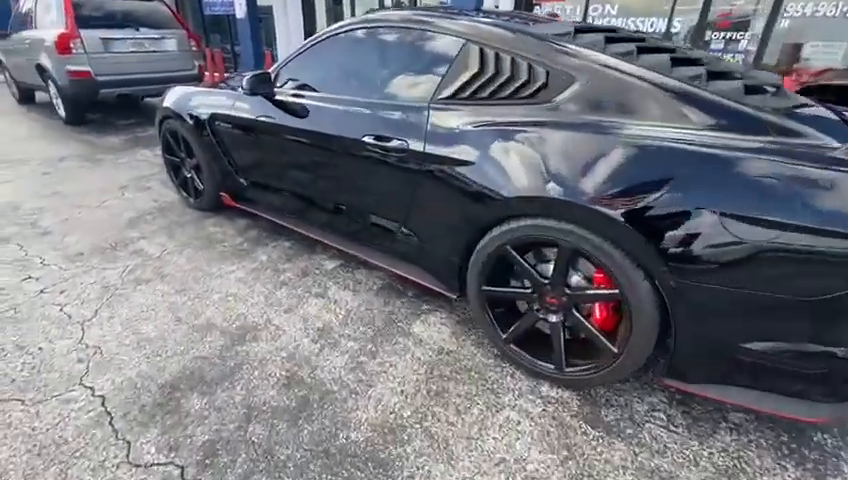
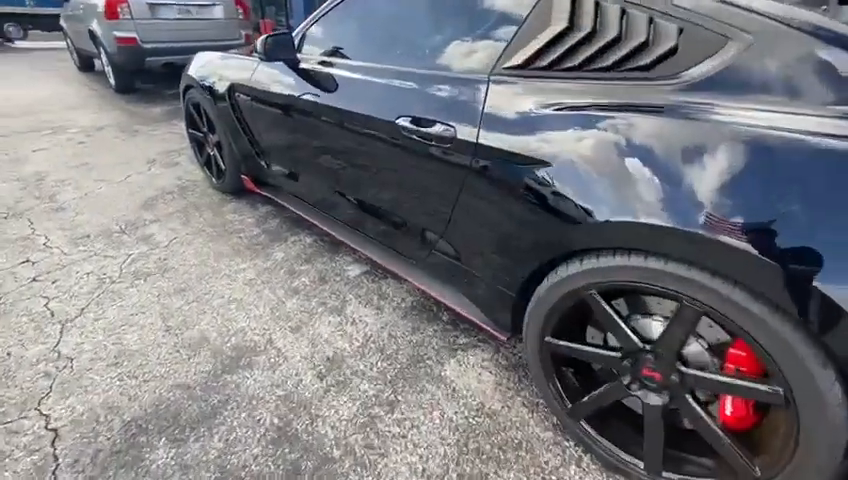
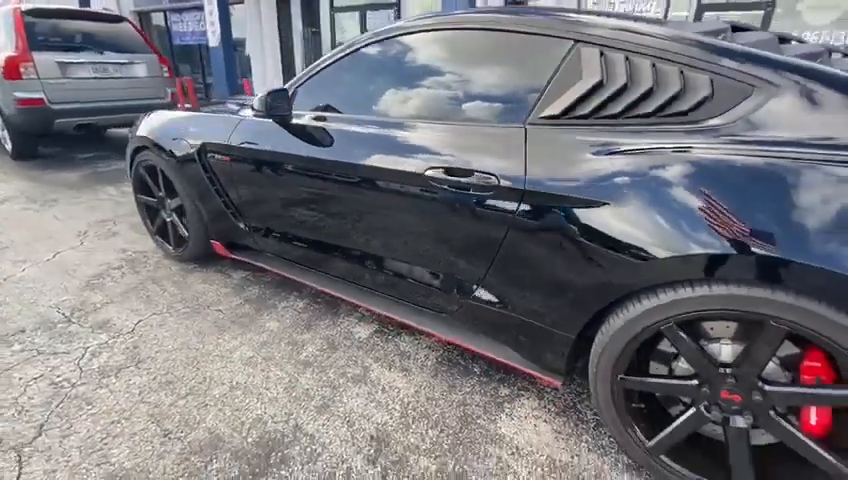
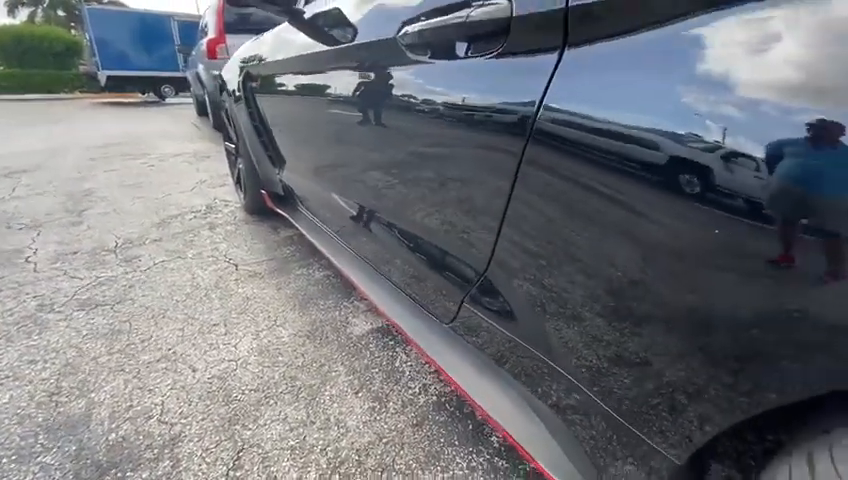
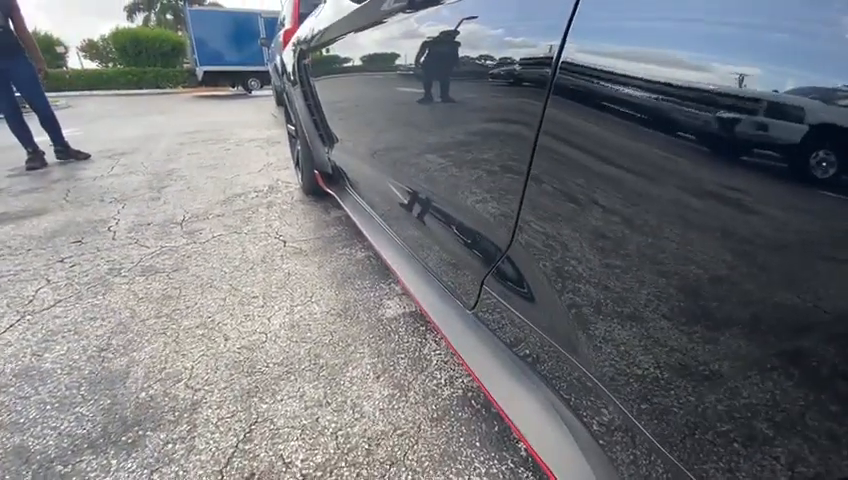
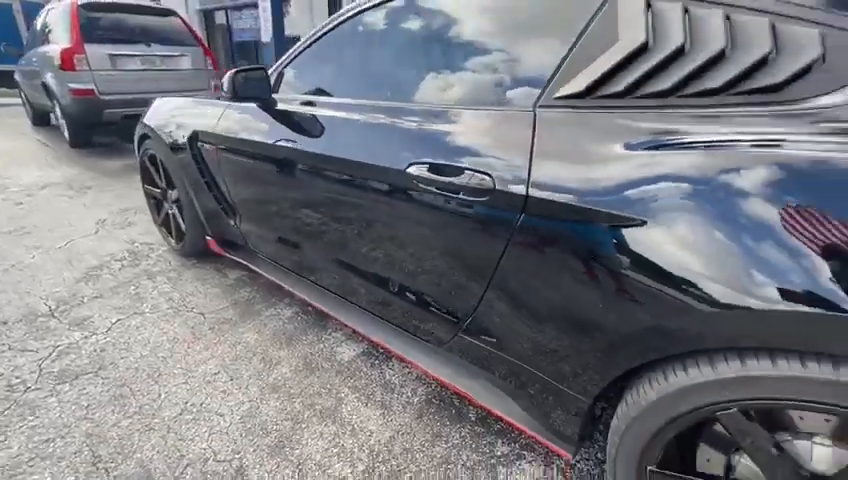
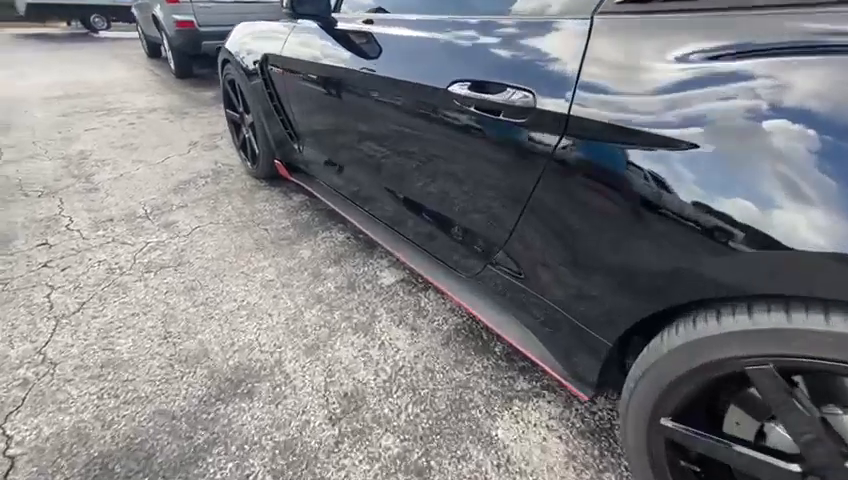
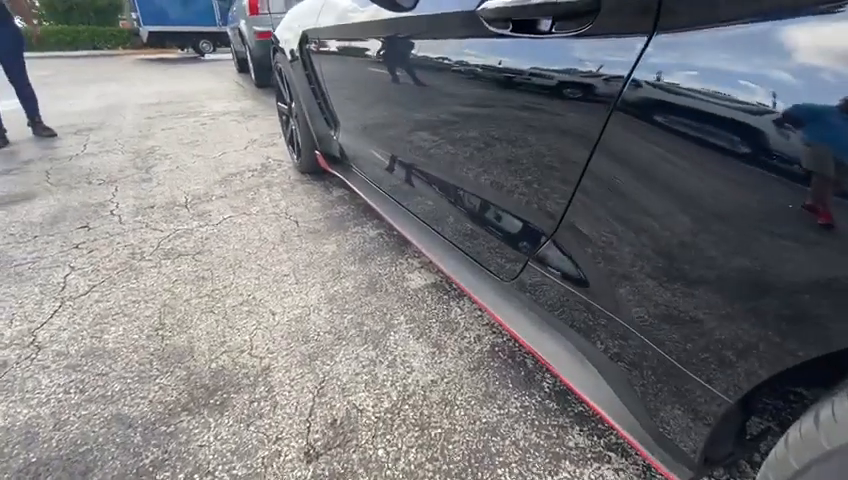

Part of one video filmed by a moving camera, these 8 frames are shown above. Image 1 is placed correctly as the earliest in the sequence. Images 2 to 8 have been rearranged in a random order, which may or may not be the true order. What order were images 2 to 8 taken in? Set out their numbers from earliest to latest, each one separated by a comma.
2, 7, 8, 5, 4, 6, 3
